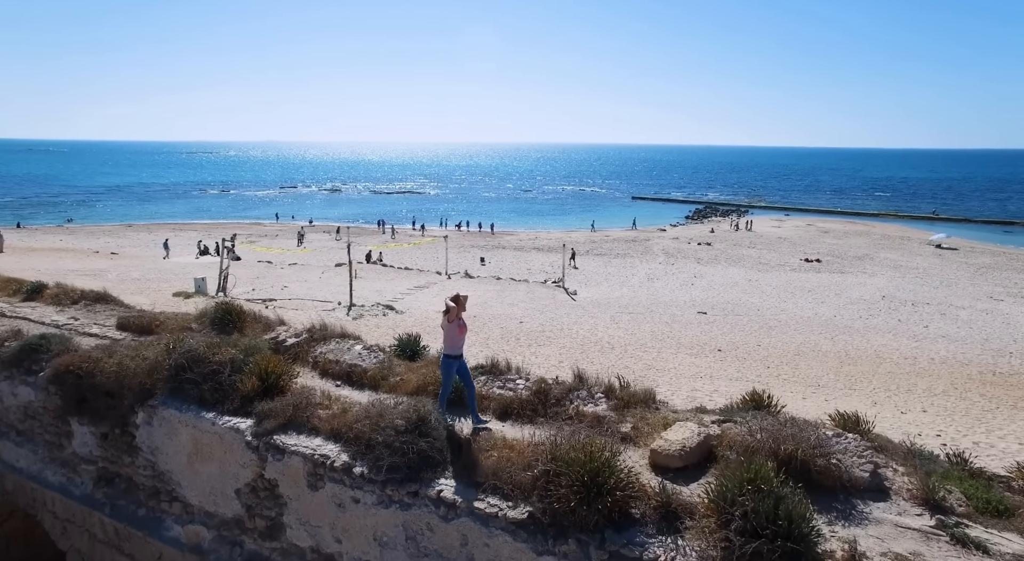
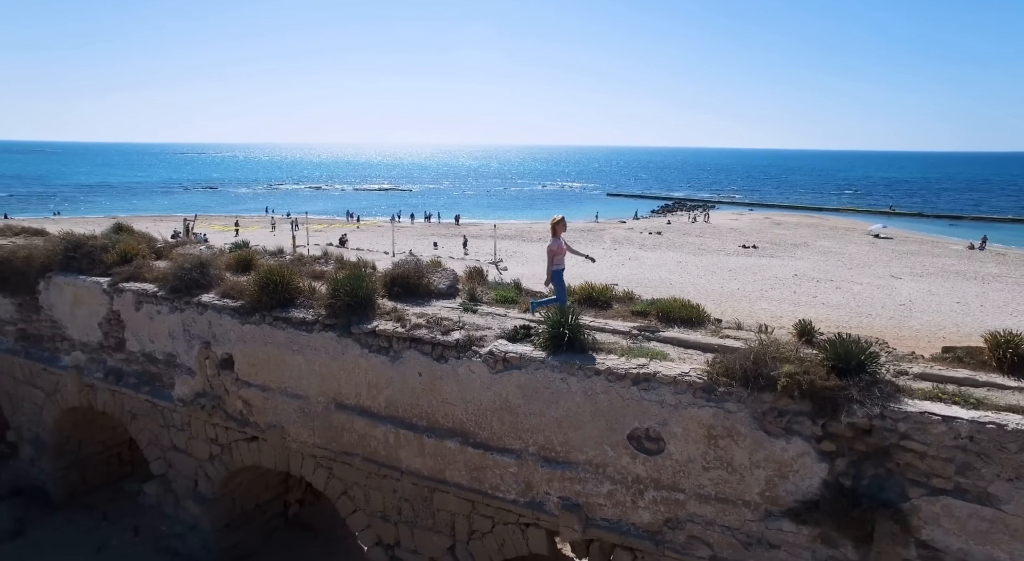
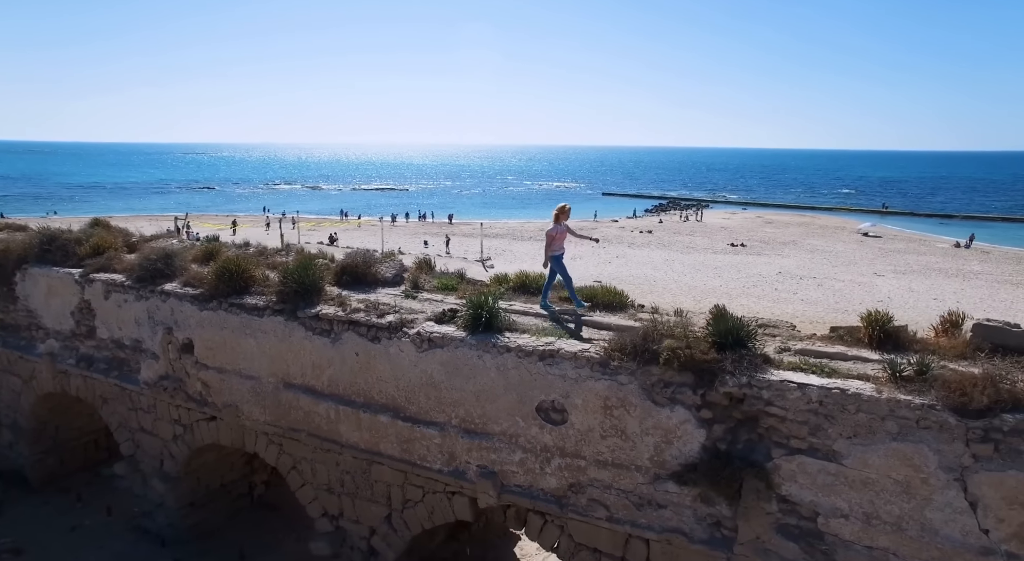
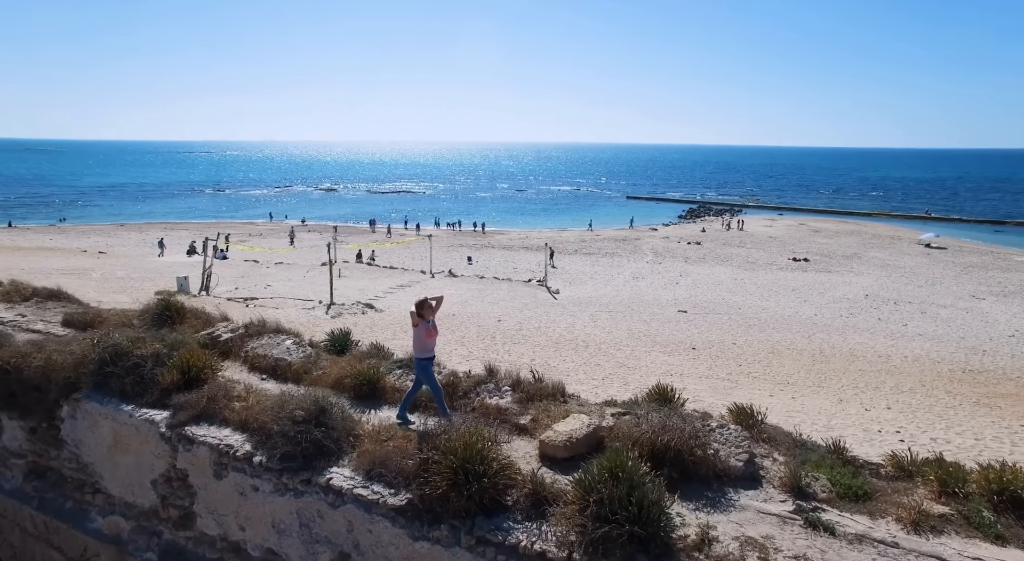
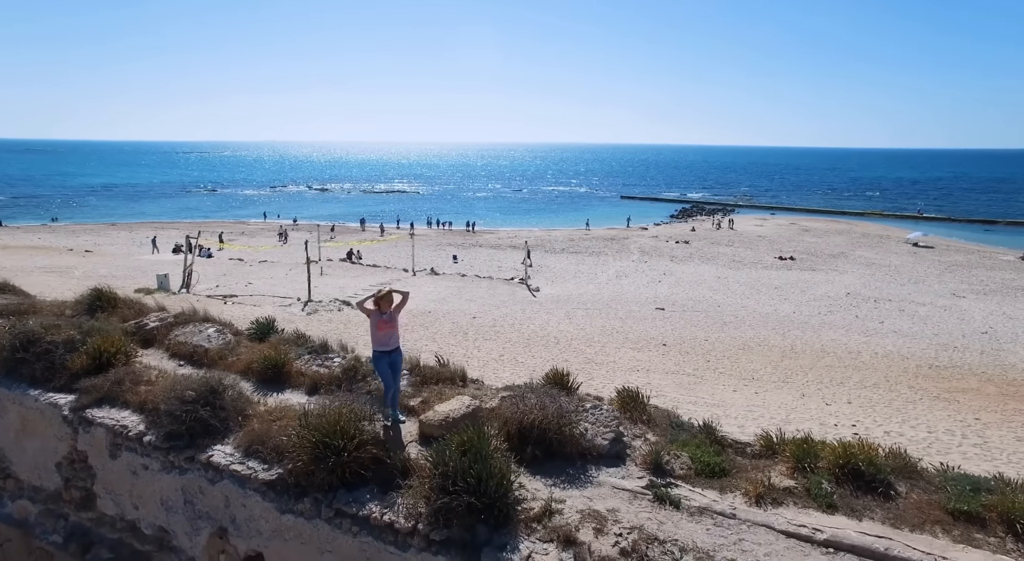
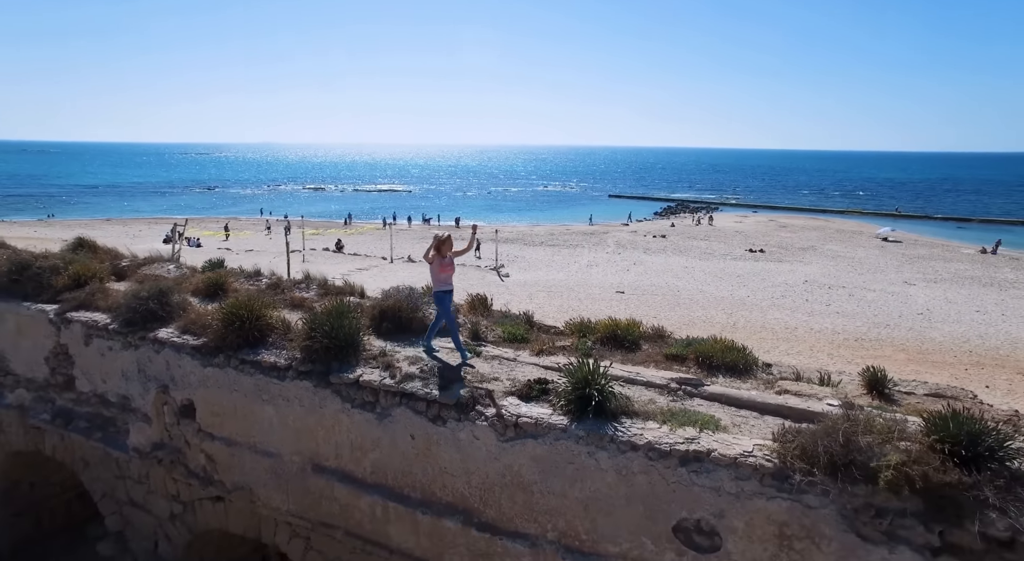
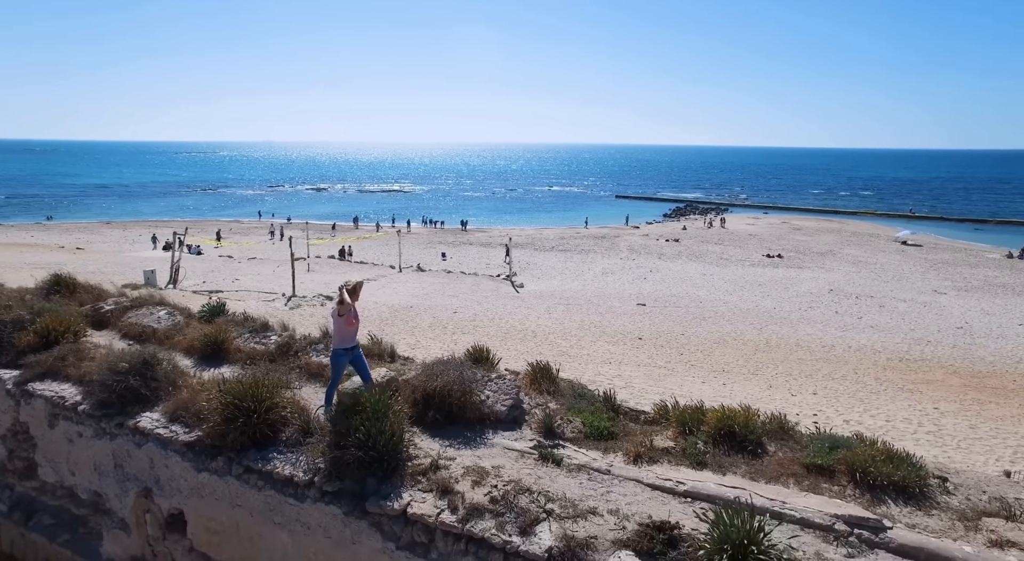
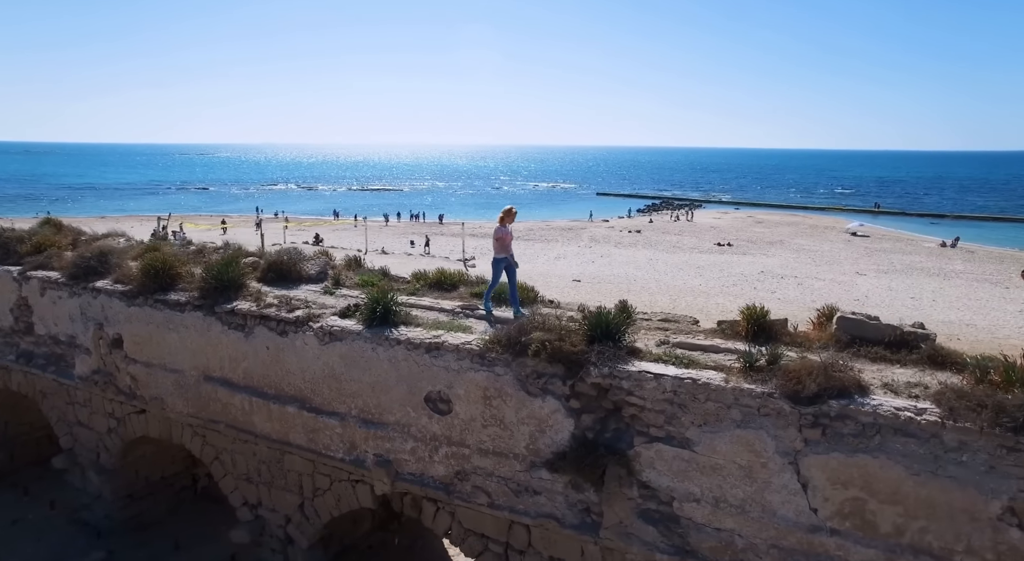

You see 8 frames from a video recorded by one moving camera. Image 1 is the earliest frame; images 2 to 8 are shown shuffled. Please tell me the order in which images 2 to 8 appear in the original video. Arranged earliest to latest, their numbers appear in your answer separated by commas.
4, 5, 7, 6, 2, 3, 8
